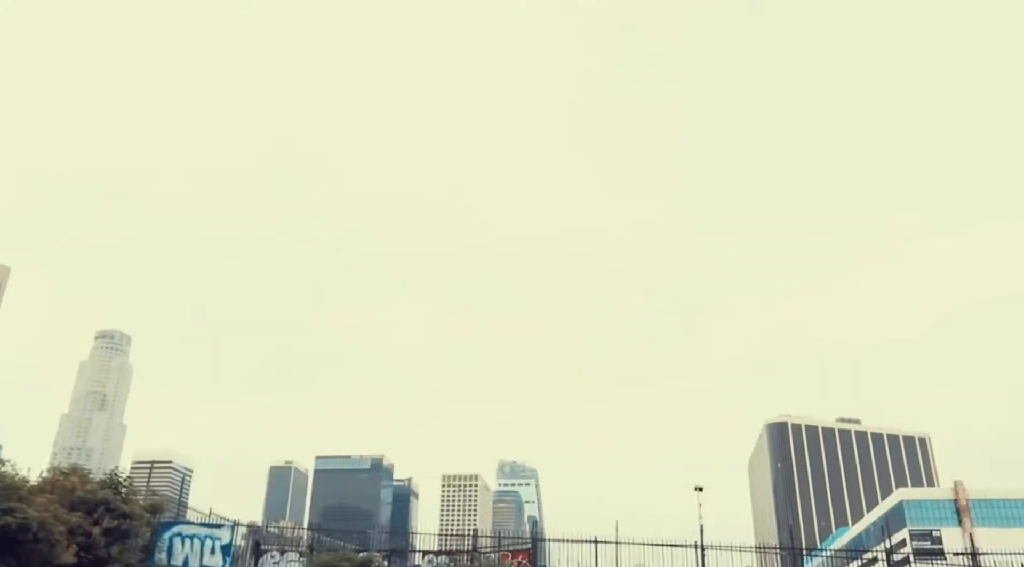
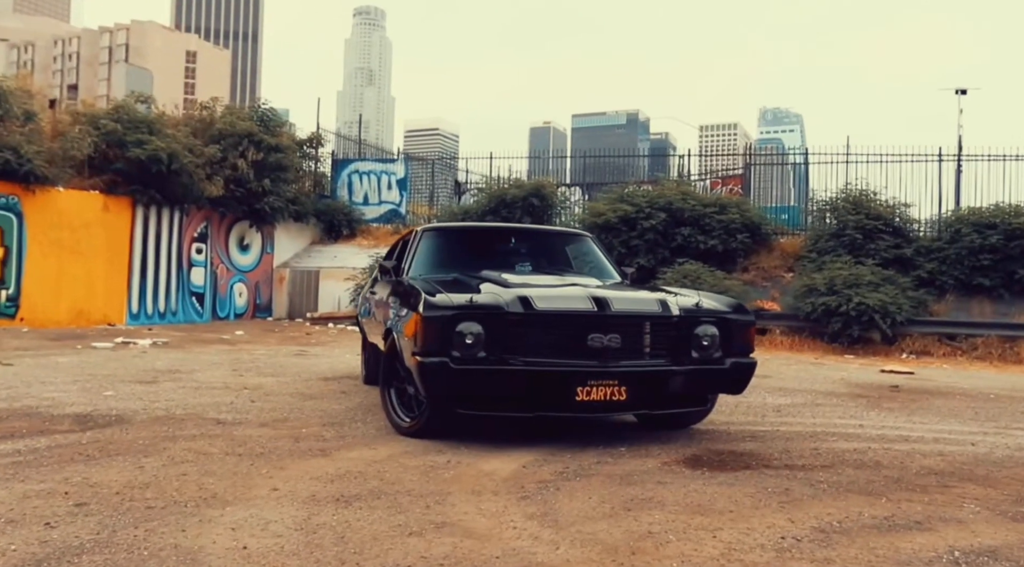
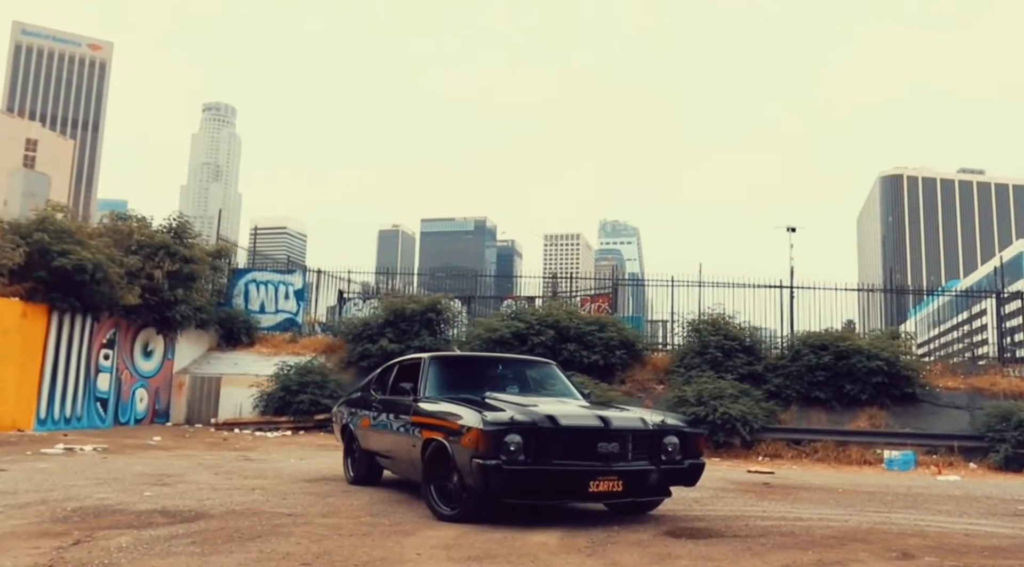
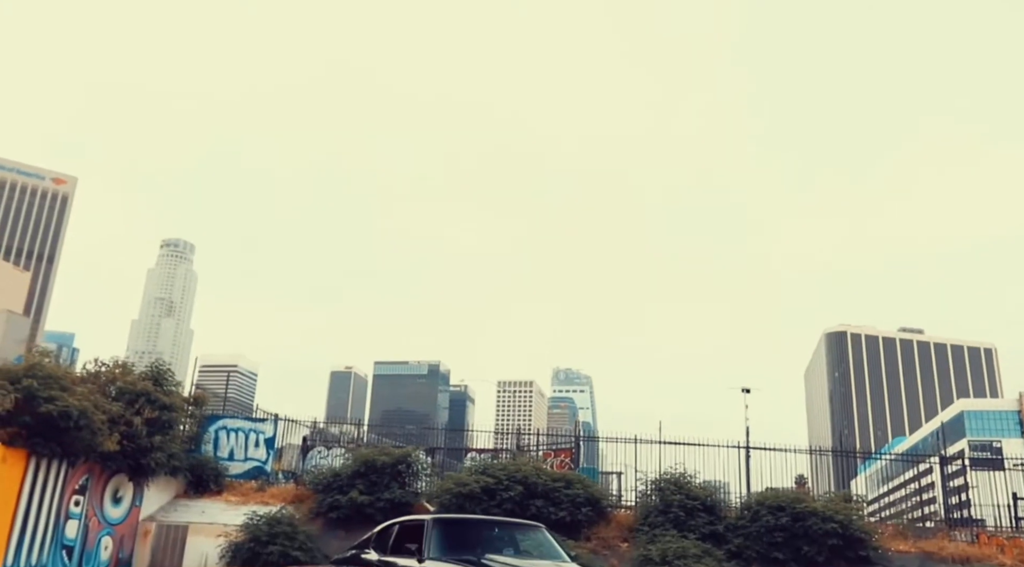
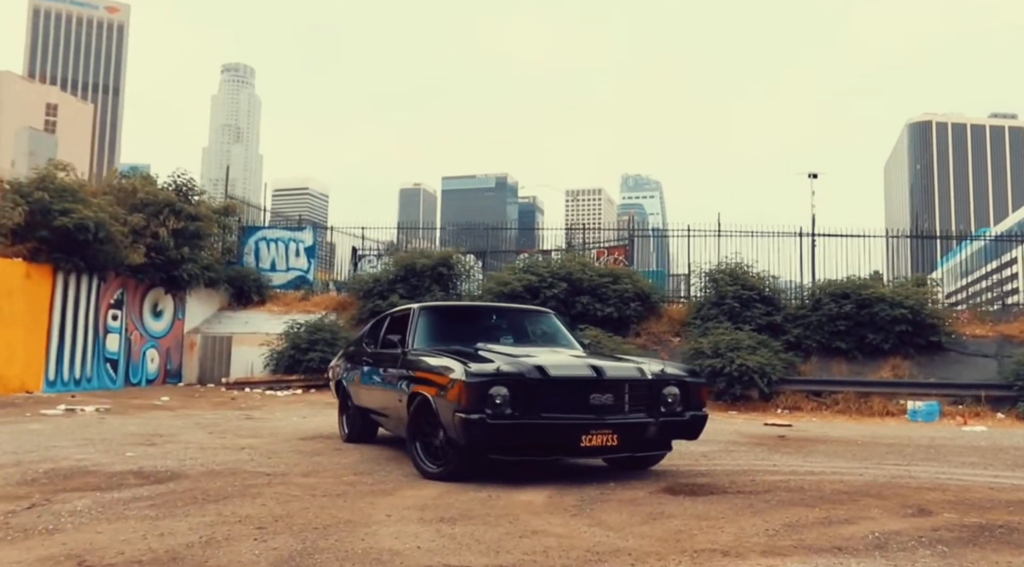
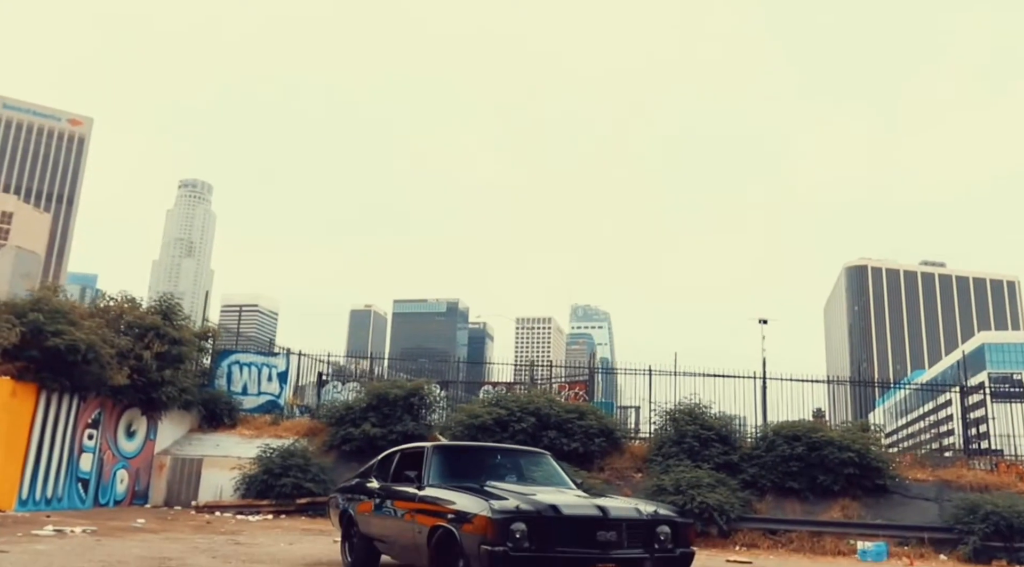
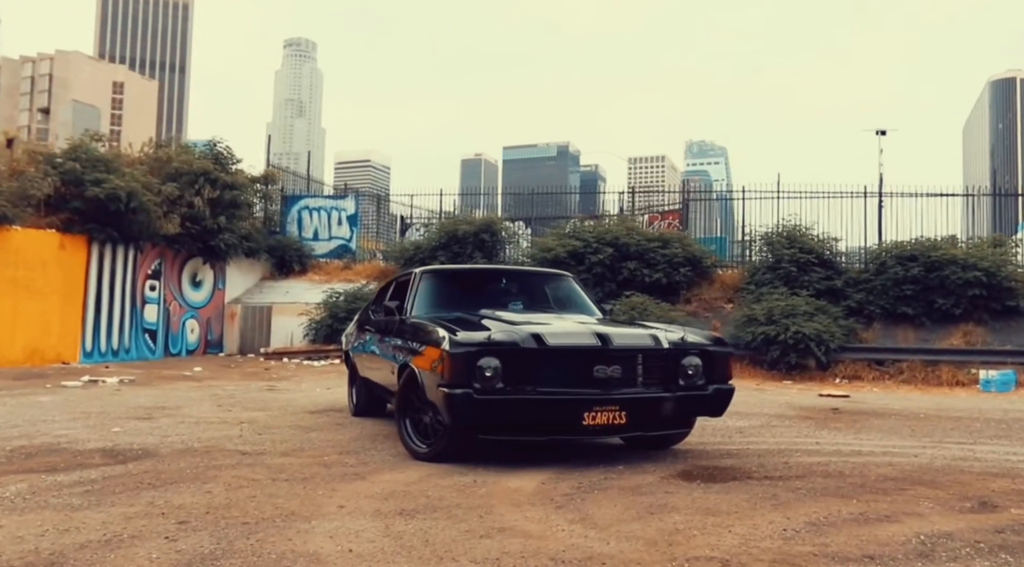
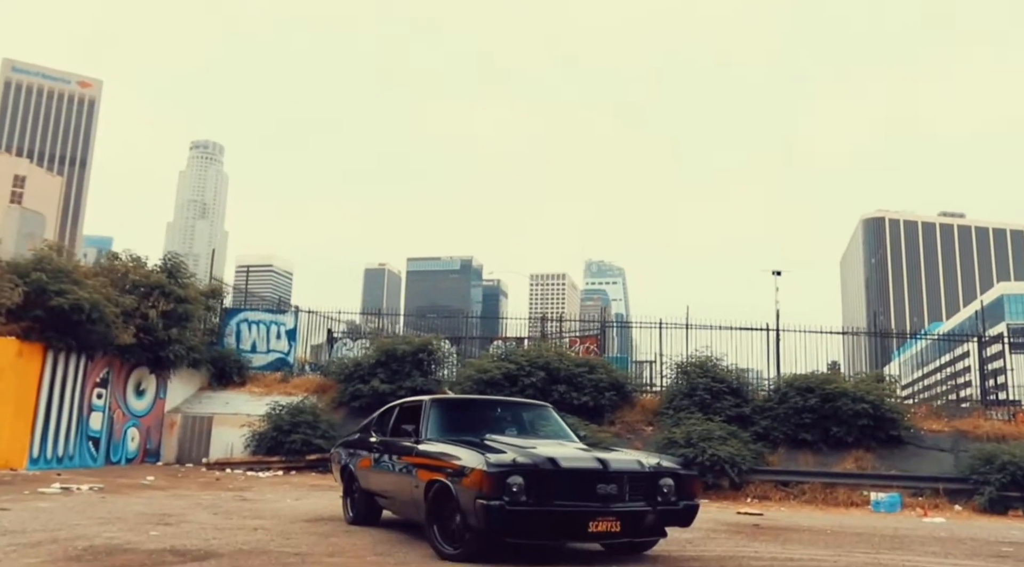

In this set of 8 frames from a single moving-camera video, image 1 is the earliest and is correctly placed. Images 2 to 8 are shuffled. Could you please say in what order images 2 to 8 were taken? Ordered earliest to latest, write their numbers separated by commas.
4, 6, 8, 3, 5, 7, 2
